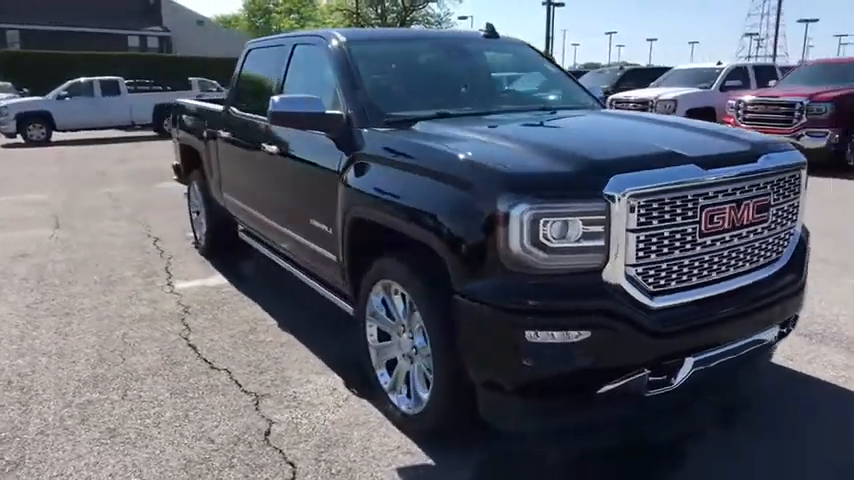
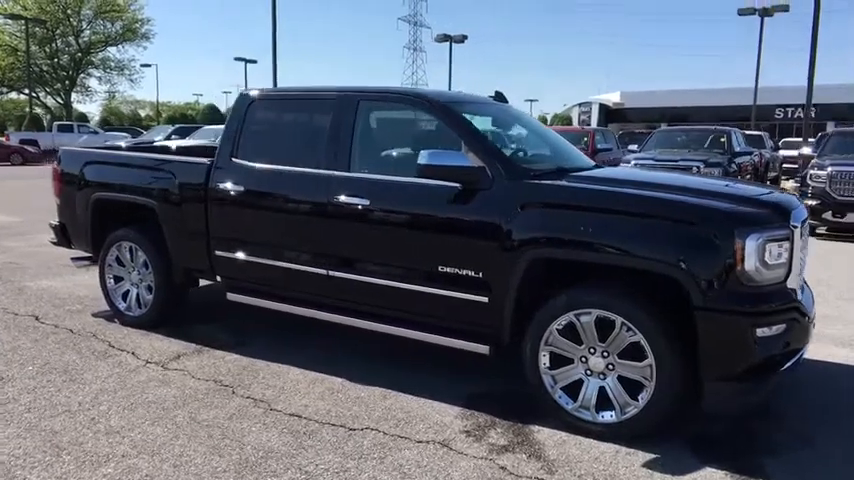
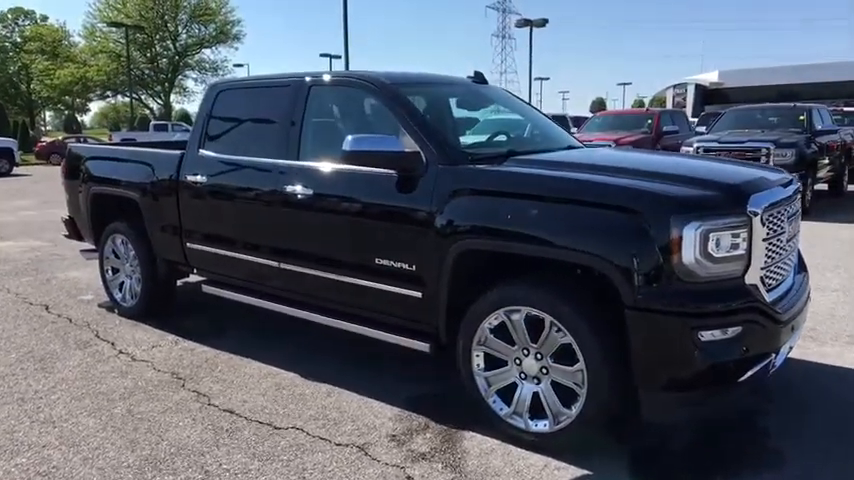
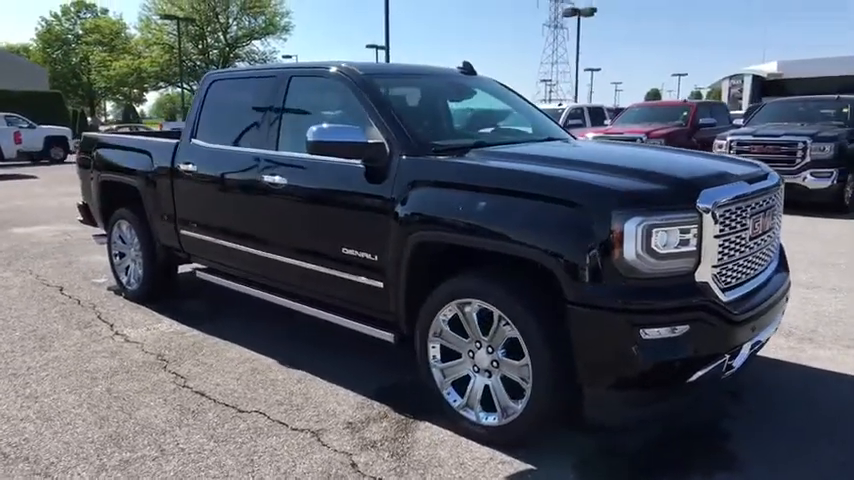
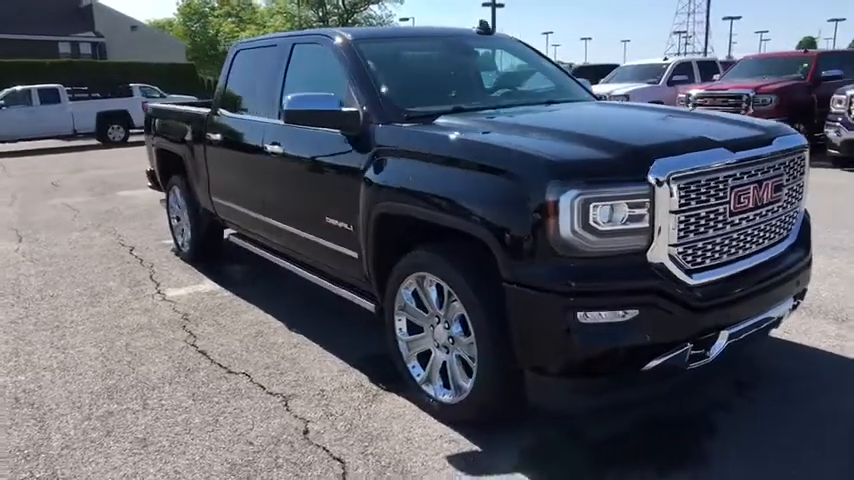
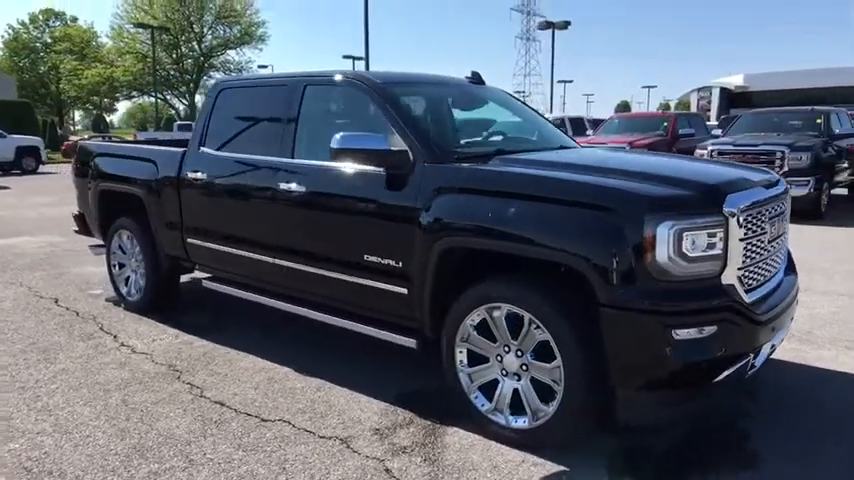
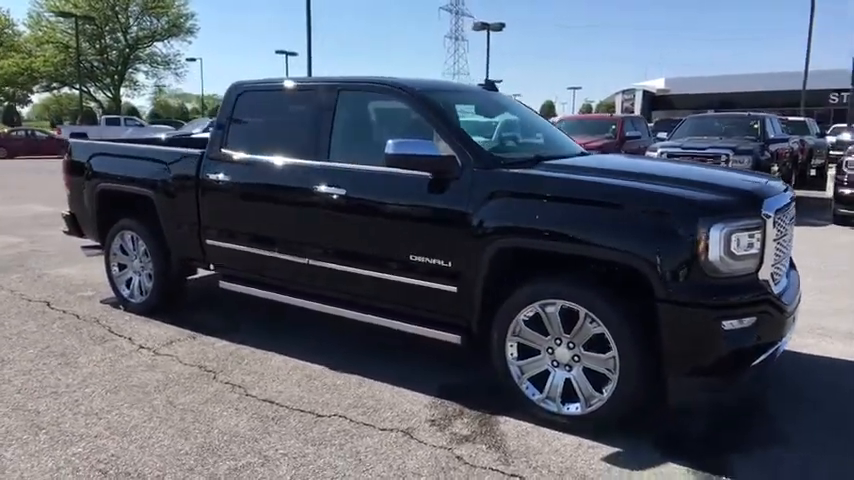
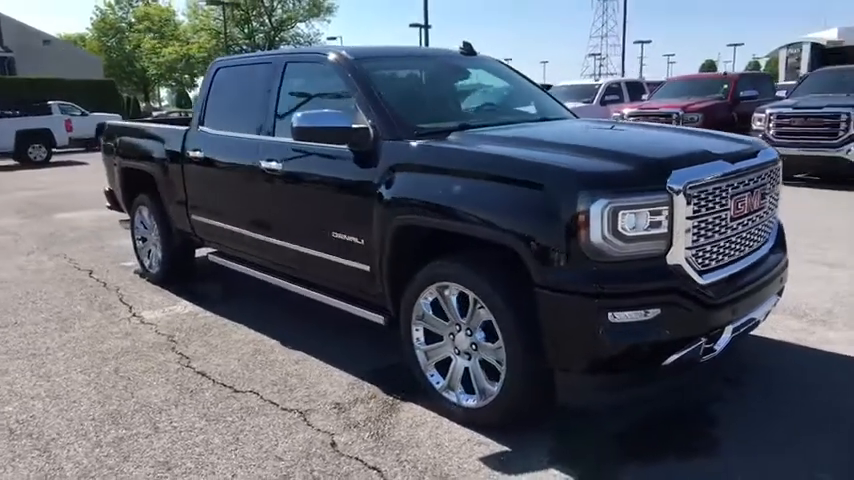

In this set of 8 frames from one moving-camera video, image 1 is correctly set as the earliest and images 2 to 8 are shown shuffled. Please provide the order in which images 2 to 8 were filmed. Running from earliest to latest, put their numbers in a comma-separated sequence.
5, 8, 4, 6, 3, 7, 2
